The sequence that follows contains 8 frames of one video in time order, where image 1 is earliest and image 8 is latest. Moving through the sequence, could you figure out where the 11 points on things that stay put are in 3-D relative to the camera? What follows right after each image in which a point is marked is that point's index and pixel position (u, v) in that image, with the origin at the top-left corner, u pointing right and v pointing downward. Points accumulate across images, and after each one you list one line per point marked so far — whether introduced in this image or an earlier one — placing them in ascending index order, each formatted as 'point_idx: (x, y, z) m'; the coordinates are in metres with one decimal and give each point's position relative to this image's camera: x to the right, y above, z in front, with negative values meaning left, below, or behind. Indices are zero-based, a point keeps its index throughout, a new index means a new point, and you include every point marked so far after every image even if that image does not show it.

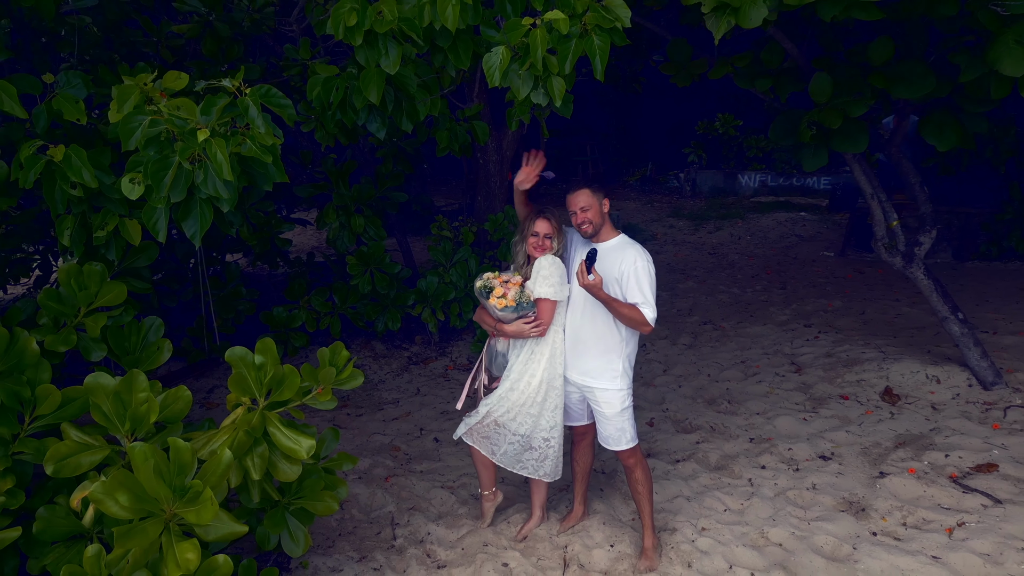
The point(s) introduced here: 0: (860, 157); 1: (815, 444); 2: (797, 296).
0: (+1.9, +0.7, +2.9) m
1: (+1.4, -0.7, +2.5) m
2: (+2.2, 0.0, +4.2) m
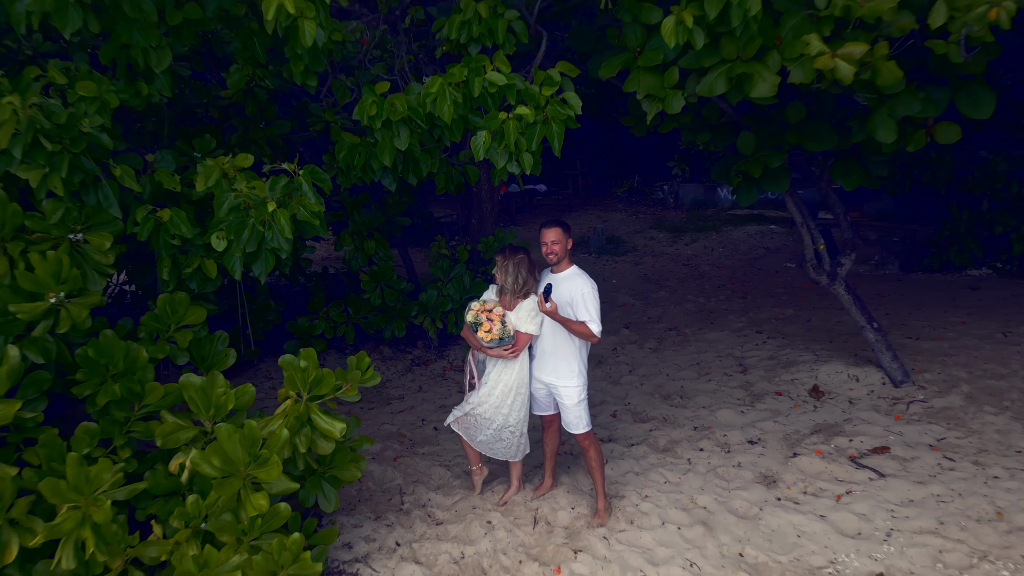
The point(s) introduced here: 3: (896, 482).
0: (+1.8, +0.6, +3.4) m
1: (+1.3, -0.8, +3.1) m
2: (+2.1, -0.1, +4.7) m
3: (+1.9, -0.9, +2.6) m
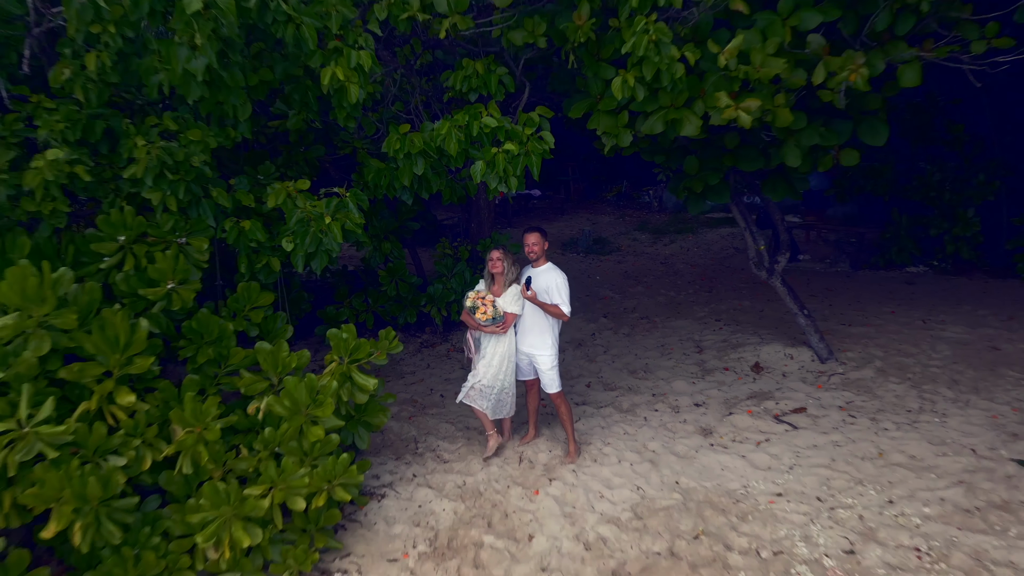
0: (+1.7, +0.7, +4.1) m
1: (+1.3, -0.8, +3.8) m
2: (+2.1, -0.1, +5.4) m
3: (+1.8, -0.9, +3.3) m
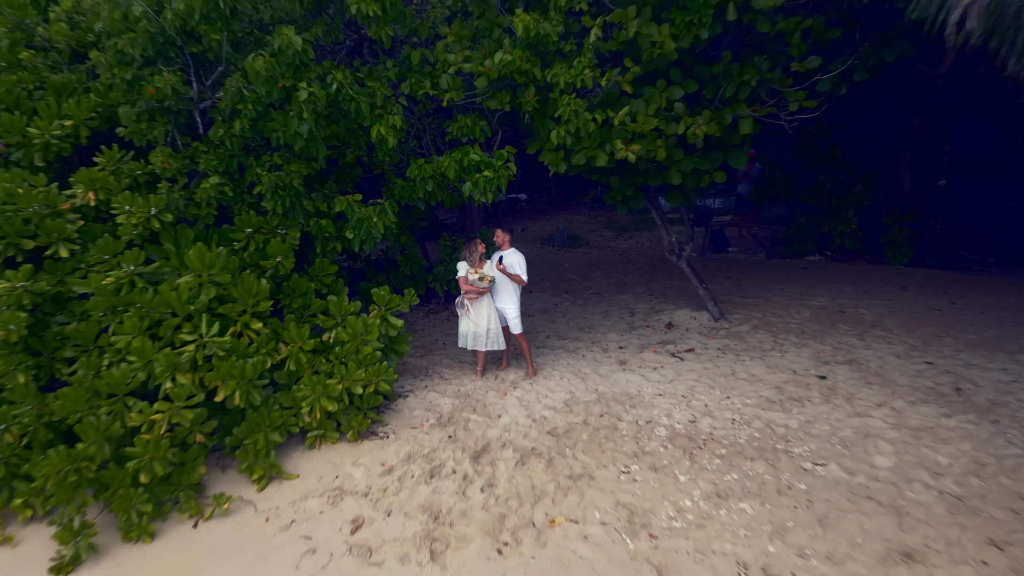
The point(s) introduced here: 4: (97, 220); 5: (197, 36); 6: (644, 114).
0: (+1.5, +0.9, +5.7) m
1: (+1.1, -0.5, +5.4) m
2: (+1.9, +0.1, +7.0) m
3: (+1.6, -0.7, +5.0) m
4: (-3.3, +0.5, +4.3) m
5: (-2.5, +2.0, +4.4) m
6: (+1.1, +1.4, +4.3) m
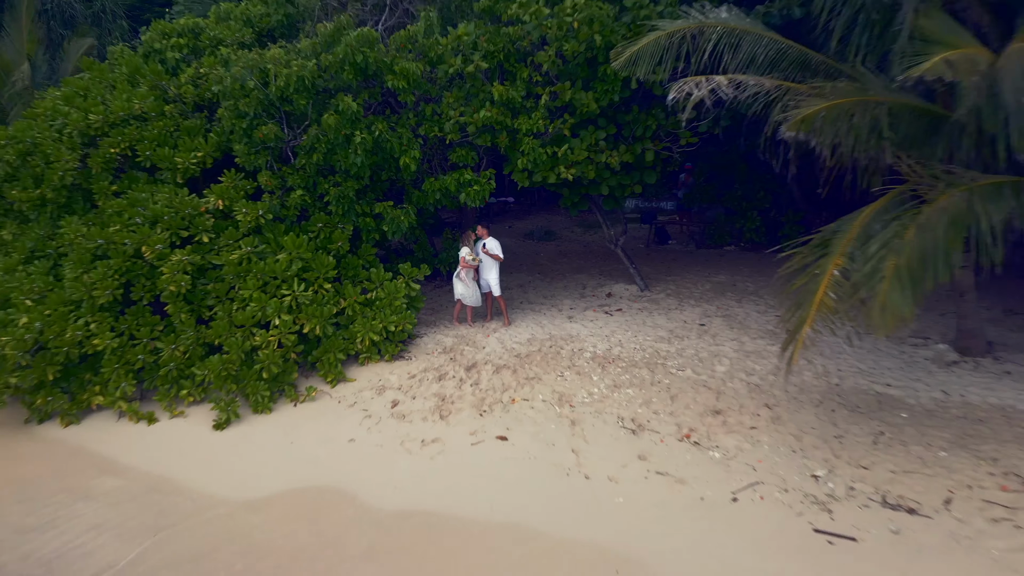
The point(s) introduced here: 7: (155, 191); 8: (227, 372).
0: (+1.3, +1.2, +8.0) m
1: (+0.8, -0.2, +7.6) m
2: (+1.6, +0.4, +9.3) m
3: (+1.4, -0.4, +7.2) m
4: (-3.5, +0.8, +6.5) m
5: (-2.7, +2.3, +6.6) m
6: (+0.8, +1.7, +6.5) m
7: (-4.3, +1.2, +6.5) m
8: (-3.0, -0.9, +5.8) m
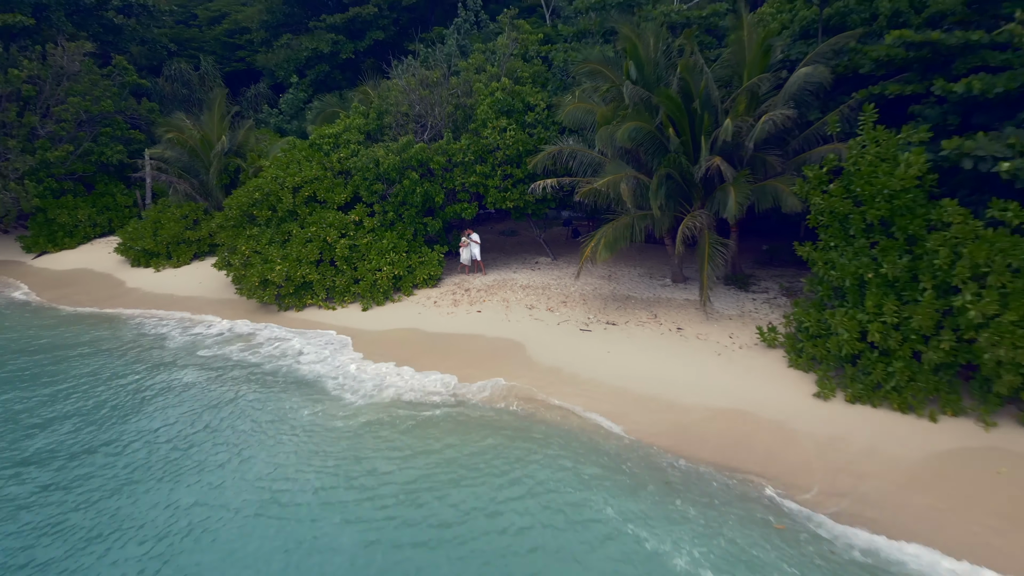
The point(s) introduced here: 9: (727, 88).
0: (+0.6, +2.1, +16.0) m
1: (+0.1, +0.6, +15.7) m
2: (+0.9, +1.3, +17.3) m
3: (+0.6, +0.5, +15.3) m
4: (-4.2, +1.7, +14.6) m
5: (-3.5, +3.2, +14.7) m
6: (+0.1, +2.6, +14.6) m
7: (-5.0, +2.0, +14.6) m
8: (-3.8, 0.0, +13.9) m
9: (+5.1, +4.6, +12.5) m
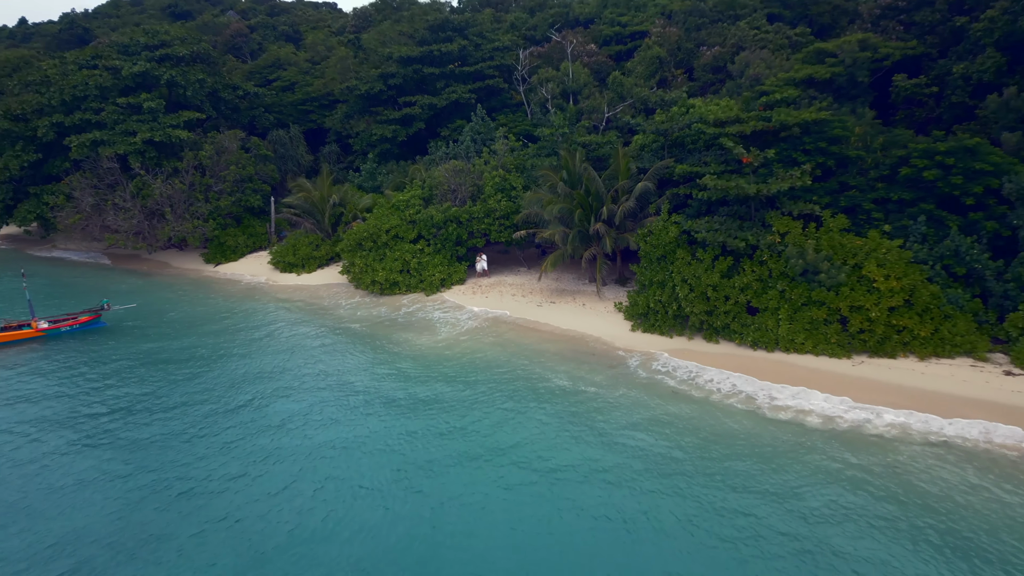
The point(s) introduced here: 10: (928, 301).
0: (+0.2, +2.2, +28.5) m
1: (-0.3, +0.8, +28.1) m
2: (+0.5, +1.5, +29.8) m
3: (+0.2, +0.7, +27.7) m
4: (-4.6, +1.9, +27.1) m
5: (-3.8, +3.3, +27.1) m
6: (-0.3, +2.7, +27.0) m
7: (-5.4, +2.2, +27.1) m
8: (-4.2, +0.1, +26.3) m
9: (+4.7, +4.7, +24.9) m
10: (+14.4, -0.4, +18.6) m
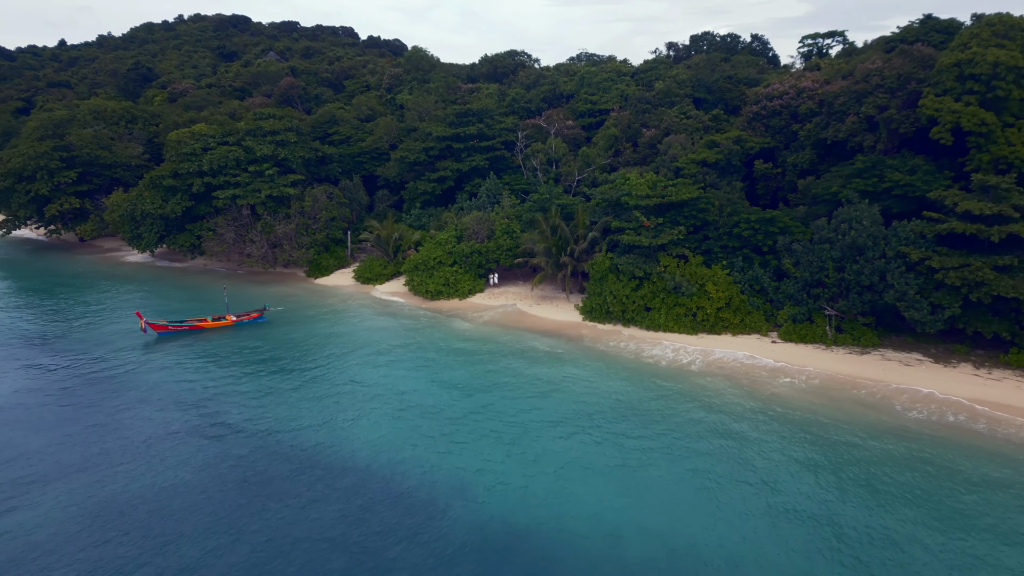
0: (+0.3, +1.7, +44.4) m
1: (-0.1, +0.2, +44.1) m
2: (+0.6, +0.9, +45.7) m
3: (+0.4, +0.1, +43.7) m
4: (-4.5, +1.3, +43.0) m
5: (-3.7, +2.8, +43.1) m
6: (-0.2, +2.2, +43.0) m
7: (-5.3, +1.7, +43.0) m
8: (-4.0, -0.4, +42.3) m
9: (+4.8, +4.2, +40.9) m
10: (+14.5, -1.0, +34.5) m
